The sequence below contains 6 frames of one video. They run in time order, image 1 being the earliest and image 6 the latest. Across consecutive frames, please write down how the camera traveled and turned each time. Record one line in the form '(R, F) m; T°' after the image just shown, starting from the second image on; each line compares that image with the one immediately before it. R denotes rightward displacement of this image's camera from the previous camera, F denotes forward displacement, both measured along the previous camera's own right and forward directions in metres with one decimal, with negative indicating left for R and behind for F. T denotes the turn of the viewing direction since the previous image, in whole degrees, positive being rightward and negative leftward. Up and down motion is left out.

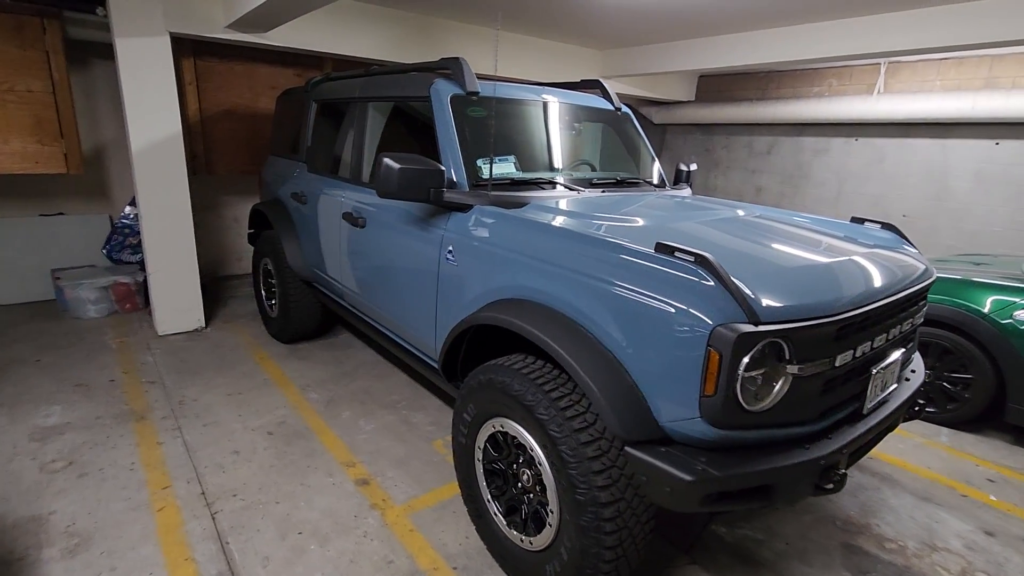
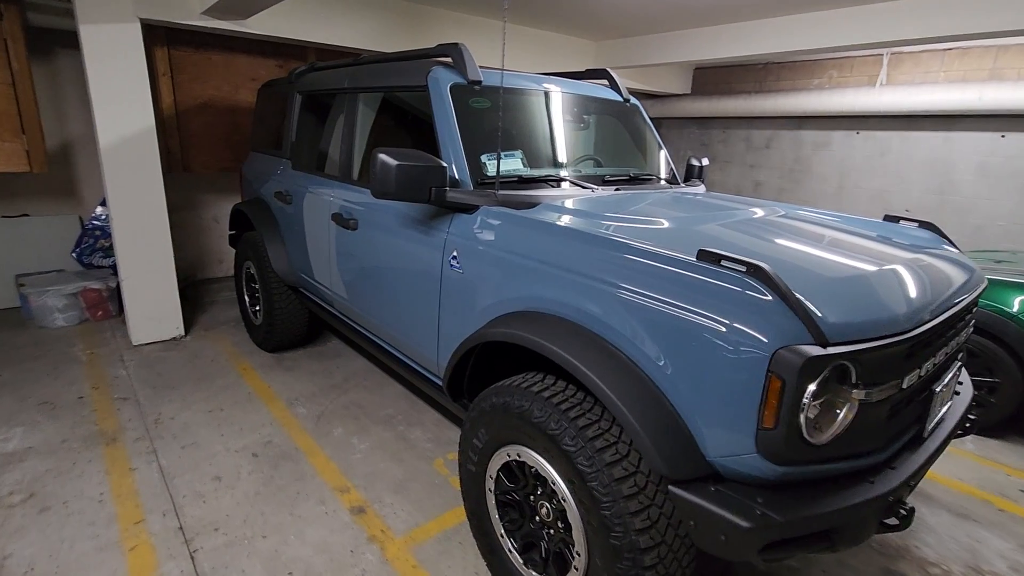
(-0.1, +0.2) m; +1°
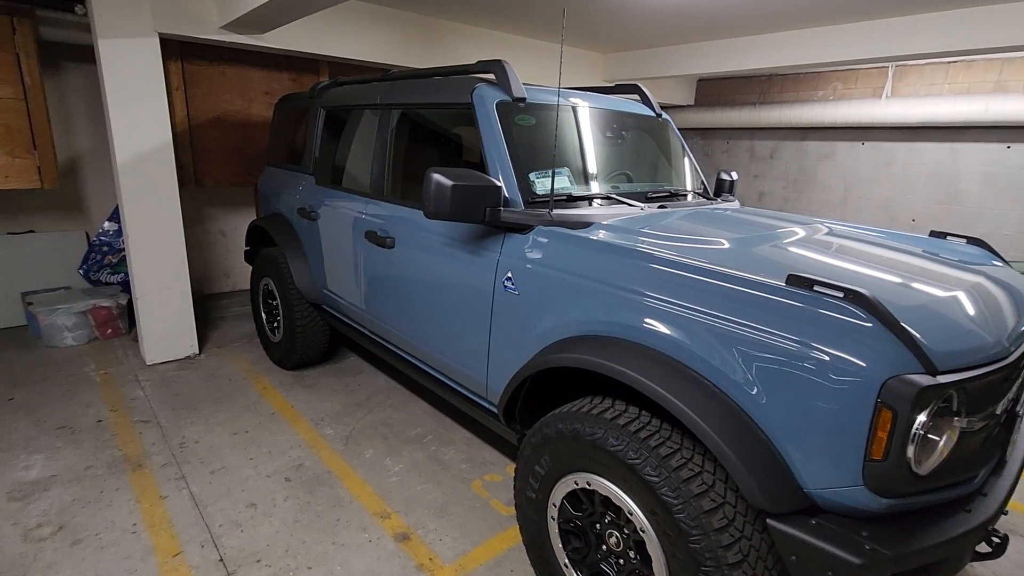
(-0.2, 0.0) m; +1°
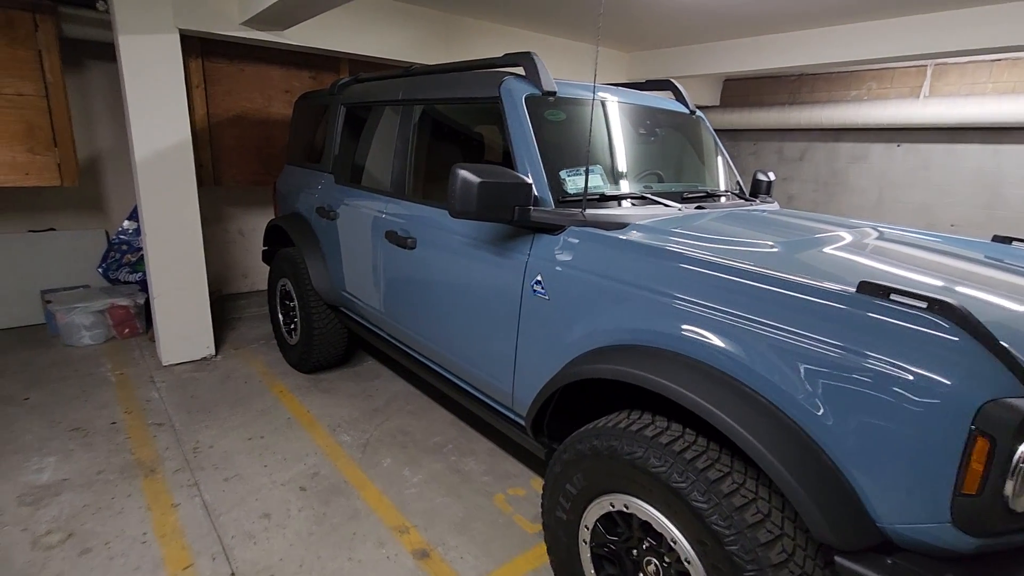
(-0.1, +0.1) m; -2°
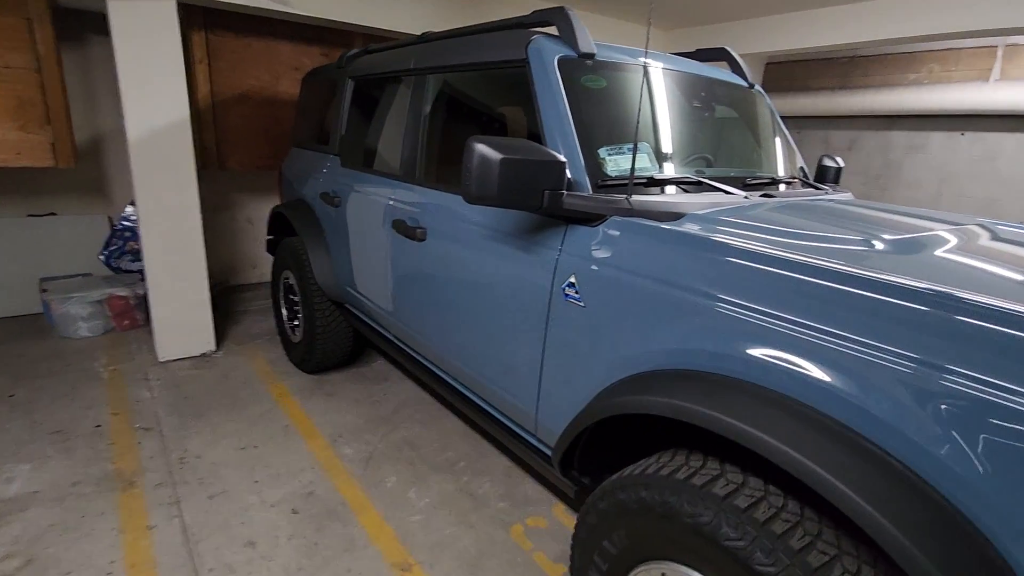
(0.0, +0.4) m; -2°
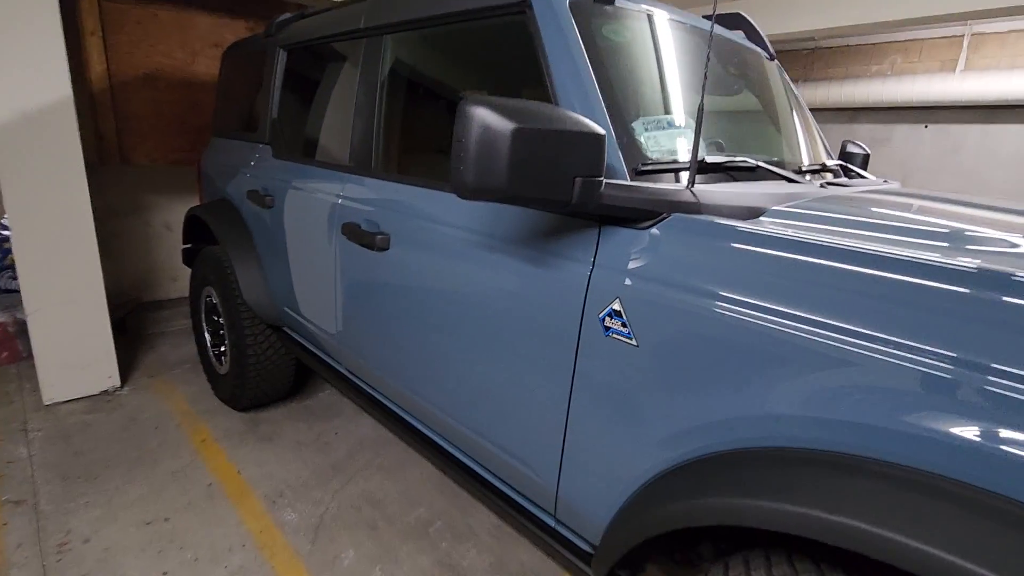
(-0.1, +0.5) m; +6°
